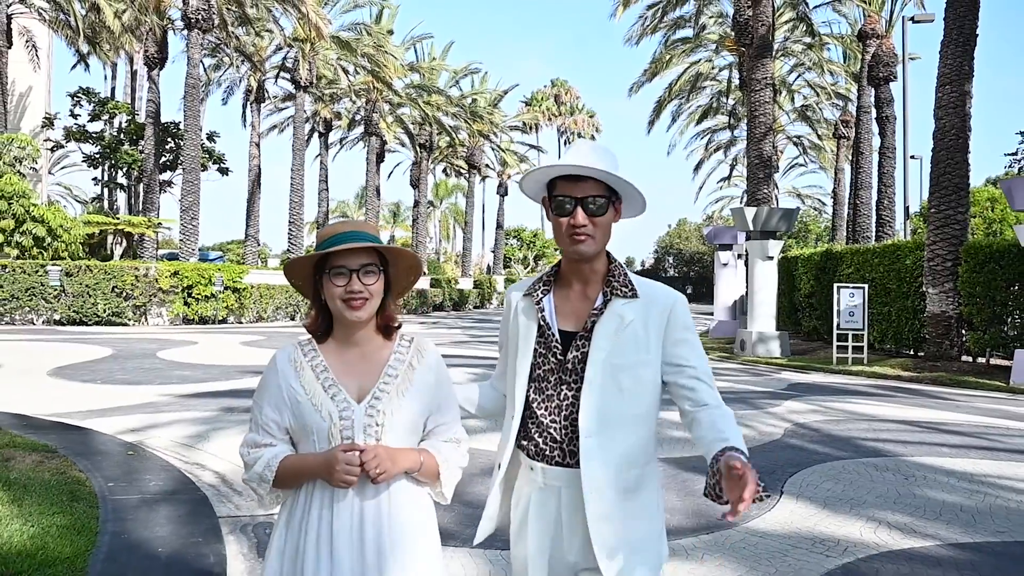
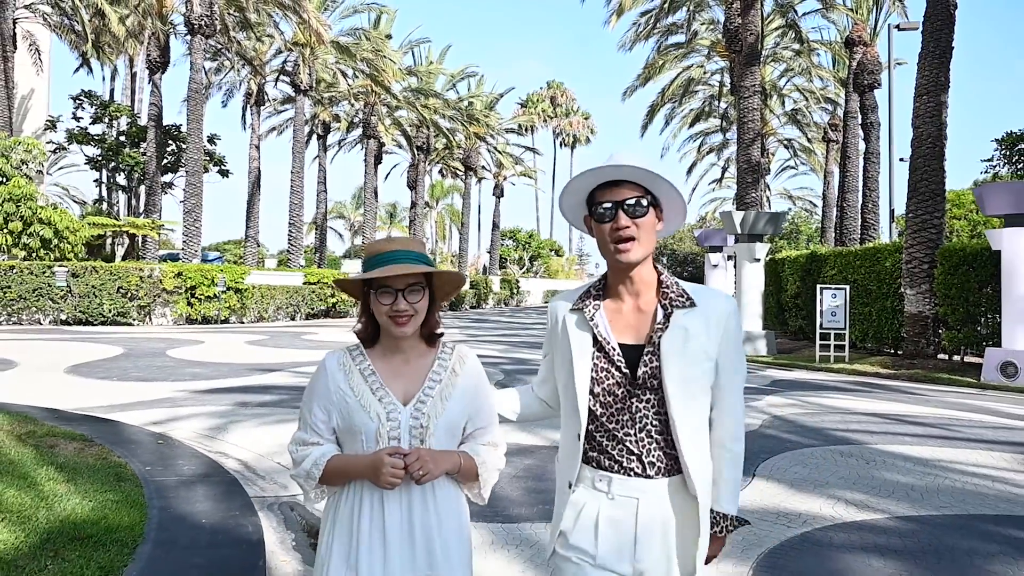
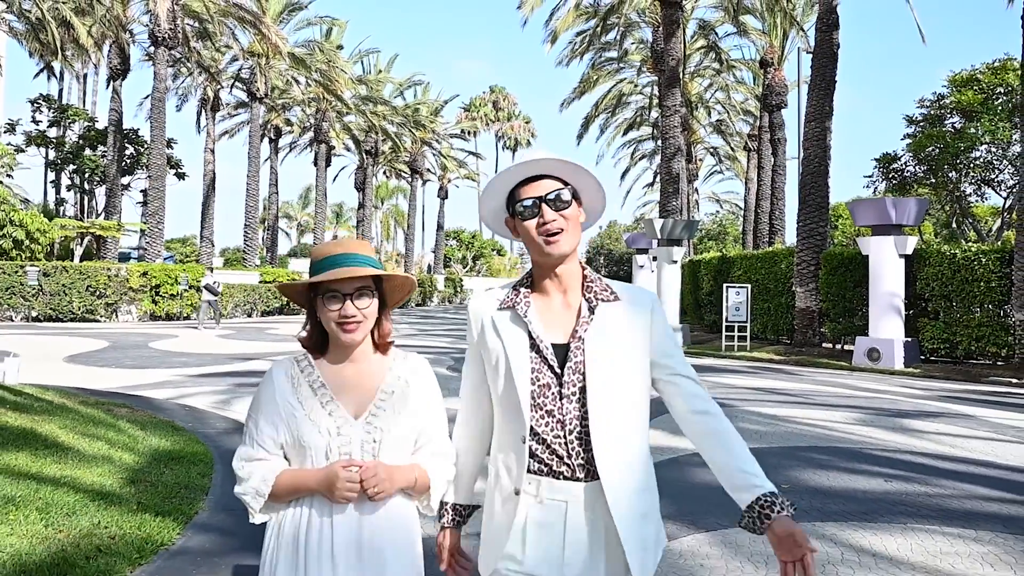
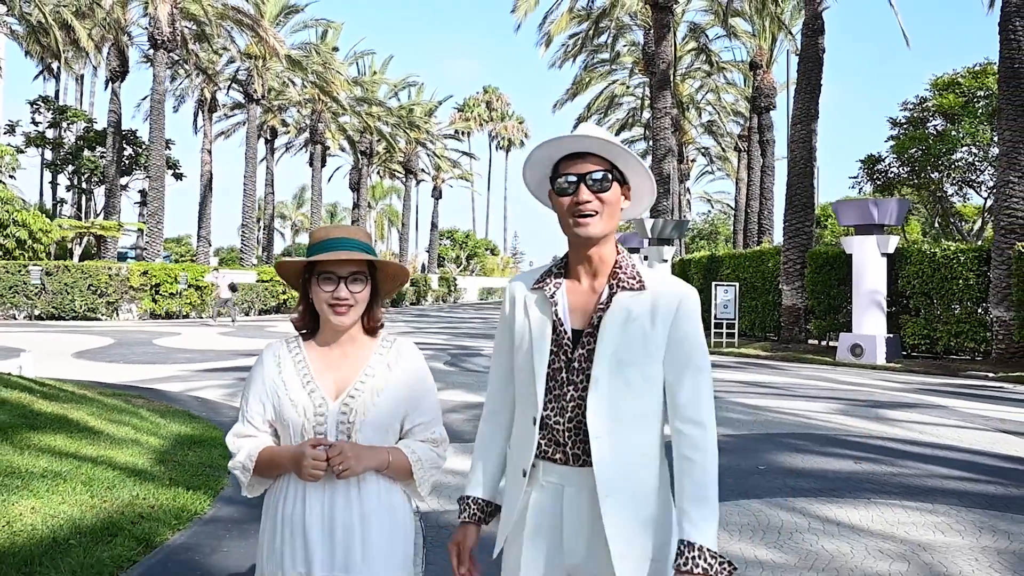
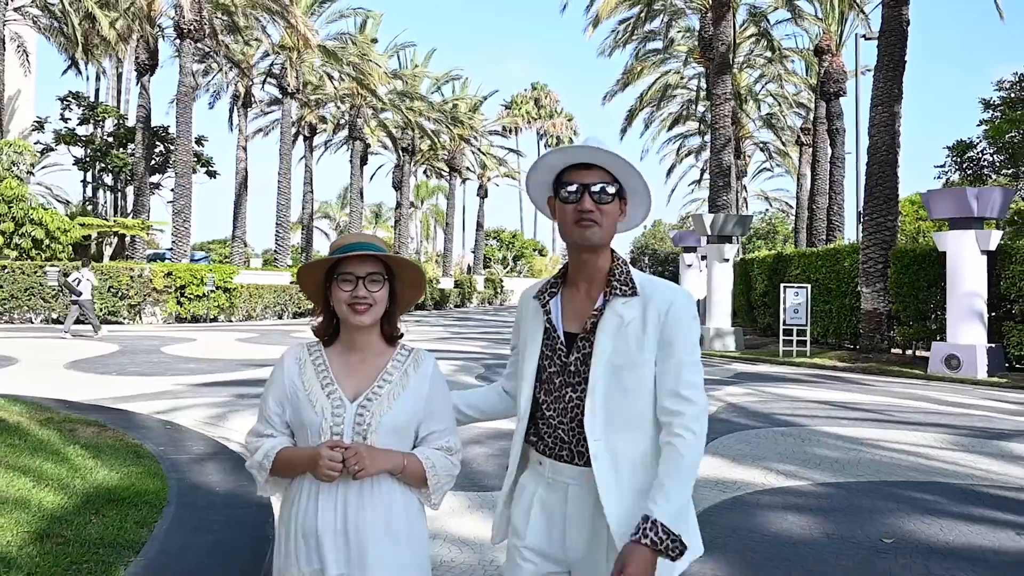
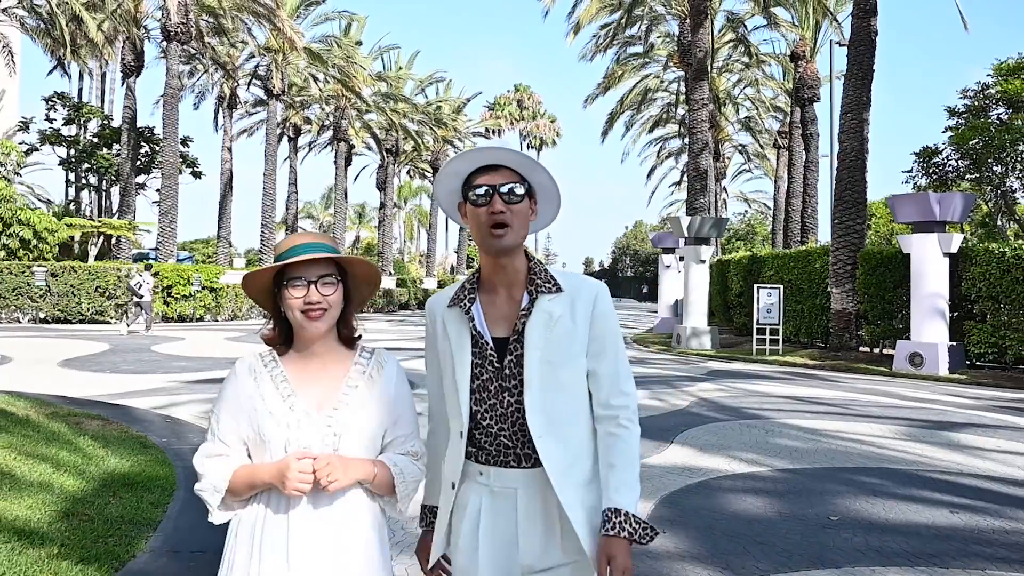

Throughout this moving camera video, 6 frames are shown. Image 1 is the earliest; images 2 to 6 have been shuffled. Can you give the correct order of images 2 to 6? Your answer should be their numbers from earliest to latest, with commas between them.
2, 5, 6, 3, 4
